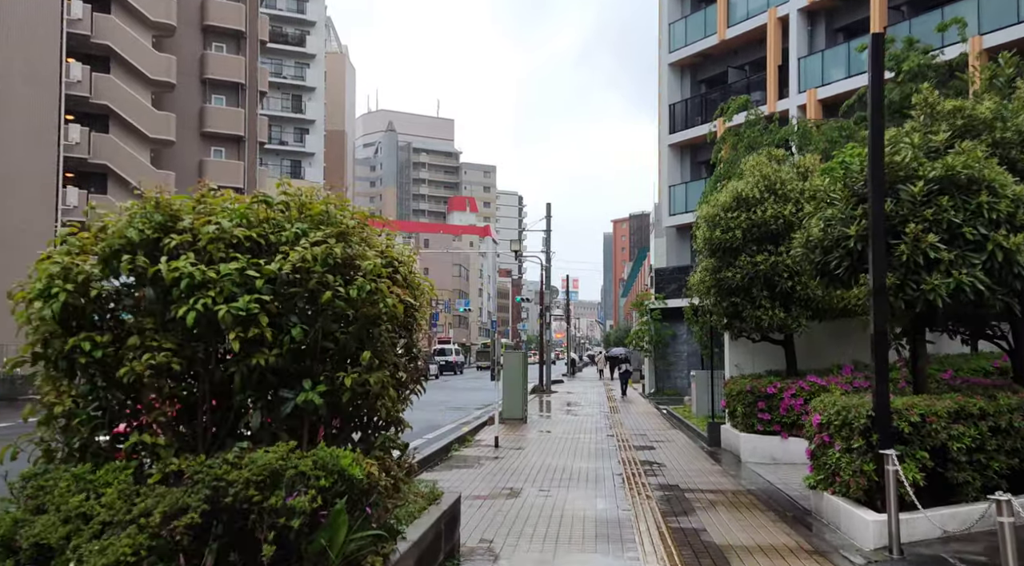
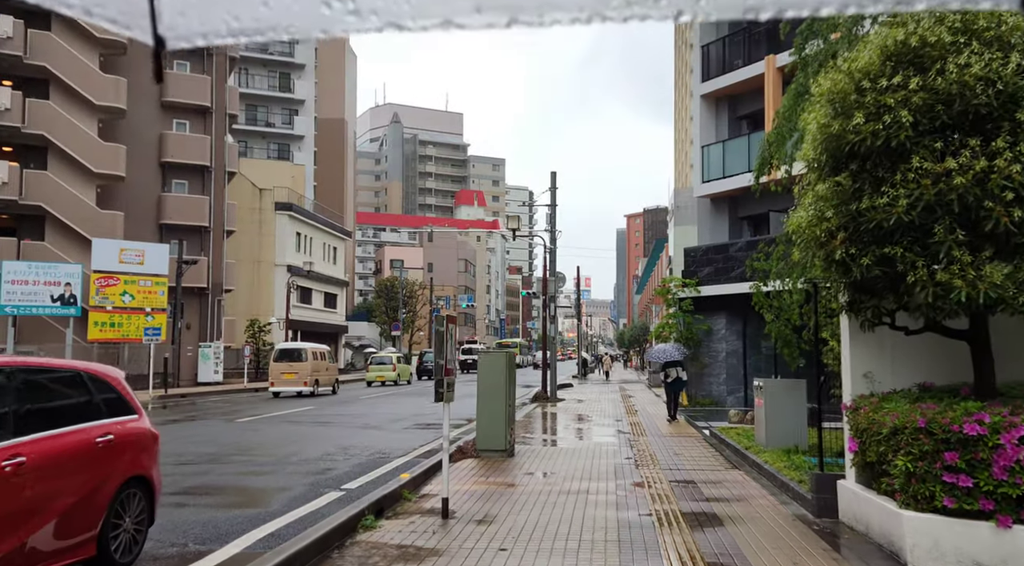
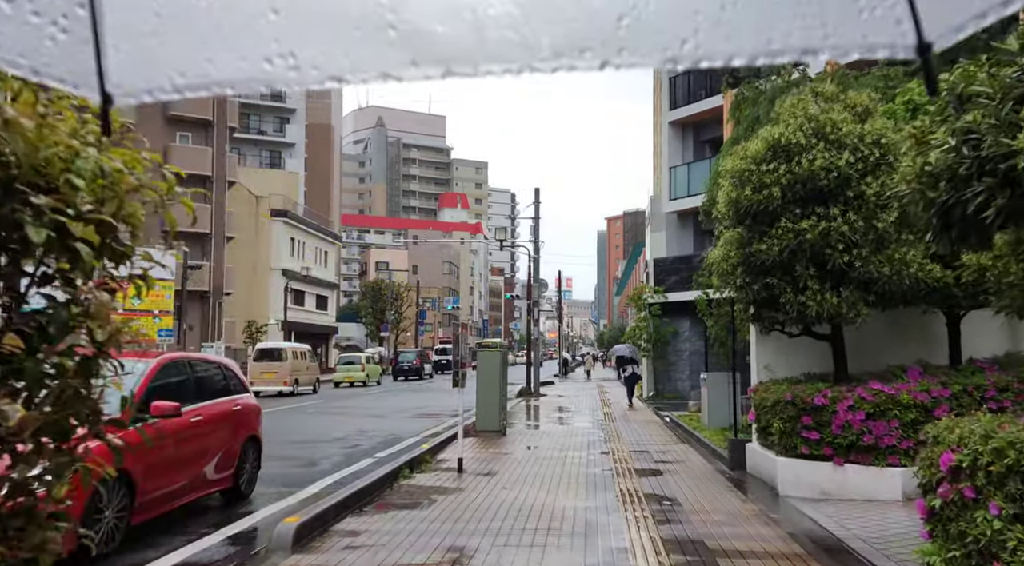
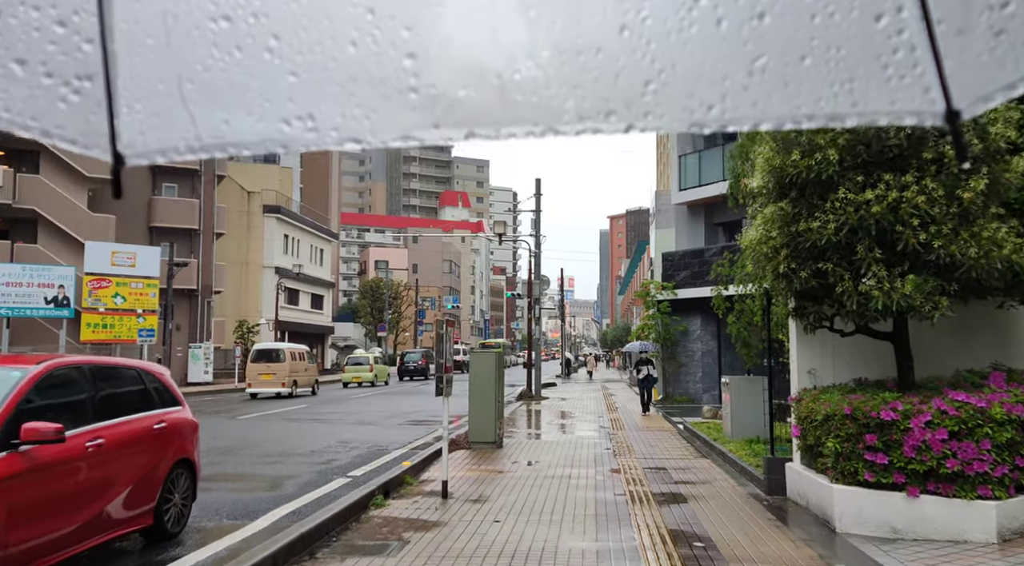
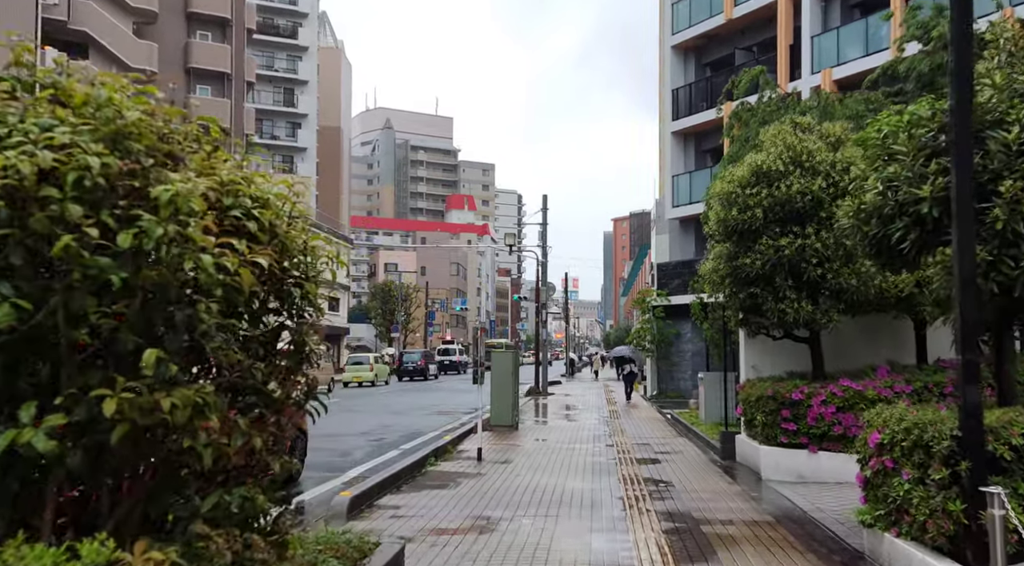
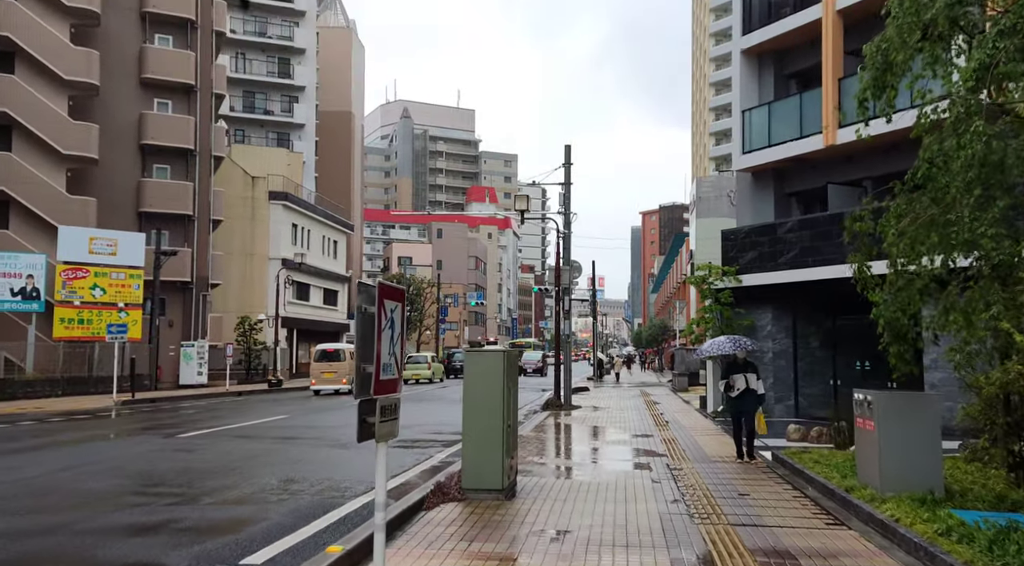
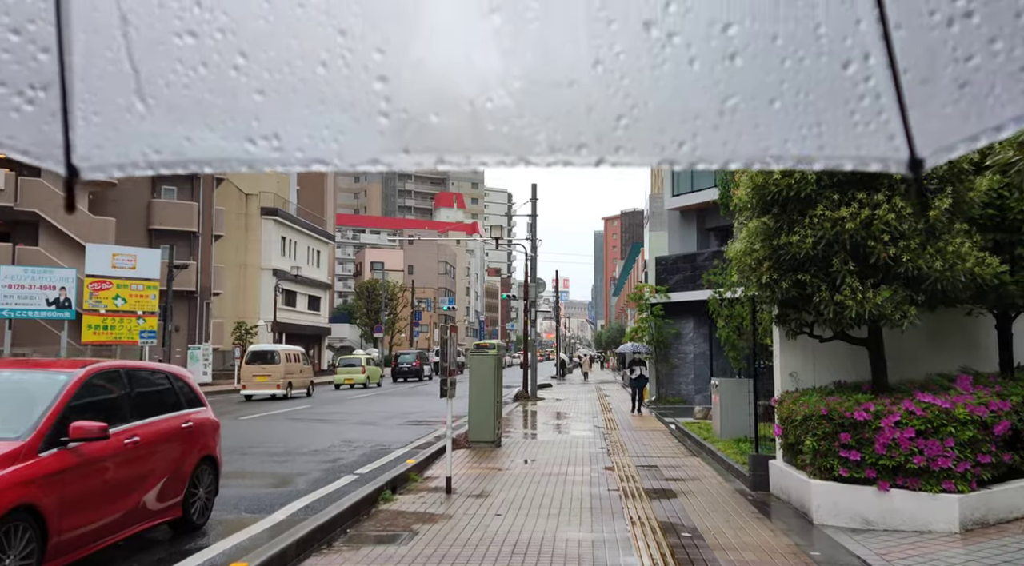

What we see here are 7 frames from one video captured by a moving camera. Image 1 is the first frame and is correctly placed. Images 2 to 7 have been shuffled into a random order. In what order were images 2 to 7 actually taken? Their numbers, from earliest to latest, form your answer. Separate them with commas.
5, 3, 7, 4, 2, 6
